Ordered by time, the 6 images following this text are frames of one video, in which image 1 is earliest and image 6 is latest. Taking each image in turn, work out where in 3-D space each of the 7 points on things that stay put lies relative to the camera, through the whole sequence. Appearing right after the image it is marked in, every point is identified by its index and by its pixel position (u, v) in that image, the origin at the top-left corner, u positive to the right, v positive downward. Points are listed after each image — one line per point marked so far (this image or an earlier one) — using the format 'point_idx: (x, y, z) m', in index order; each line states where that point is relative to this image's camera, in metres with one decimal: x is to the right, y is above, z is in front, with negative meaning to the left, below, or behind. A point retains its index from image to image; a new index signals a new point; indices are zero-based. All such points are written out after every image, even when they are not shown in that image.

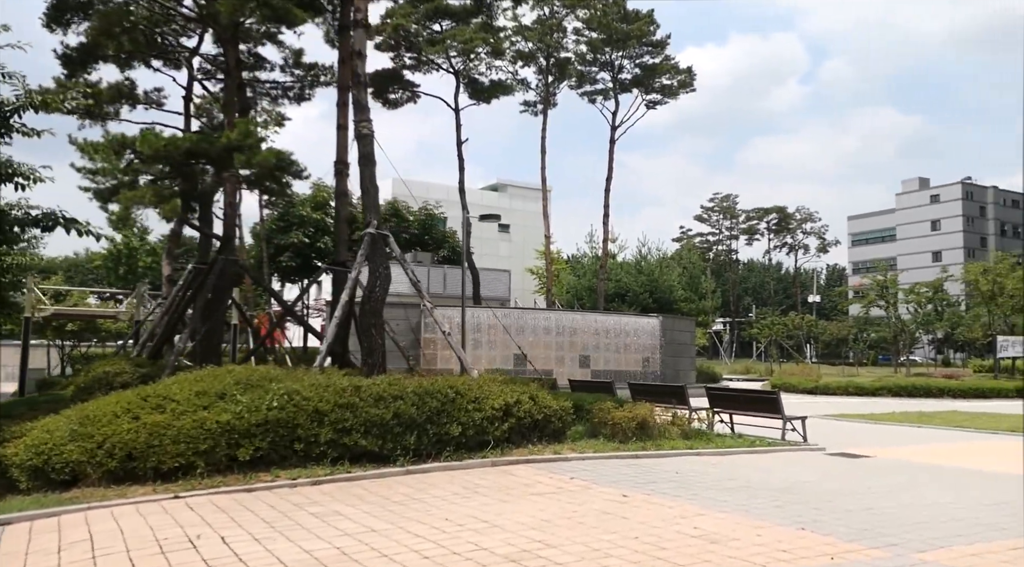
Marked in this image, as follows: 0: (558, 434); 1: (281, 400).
0: (+0.5, -1.8, +10.4) m
1: (-2.3, -1.2, +8.4) m
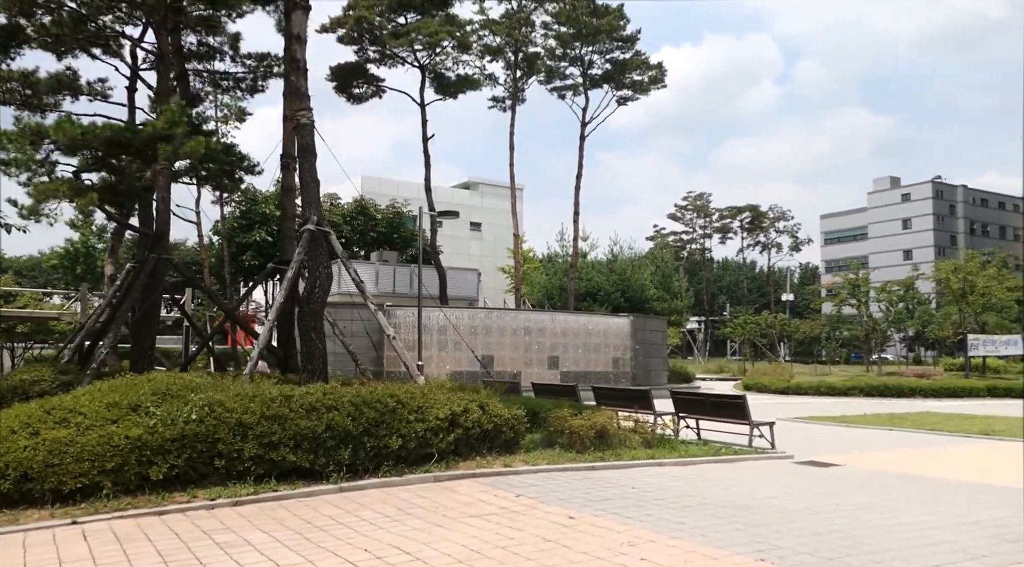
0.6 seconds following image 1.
0: (0.0, -1.8, +9.7) m
1: (-2.8, -1.2, +7.6) m
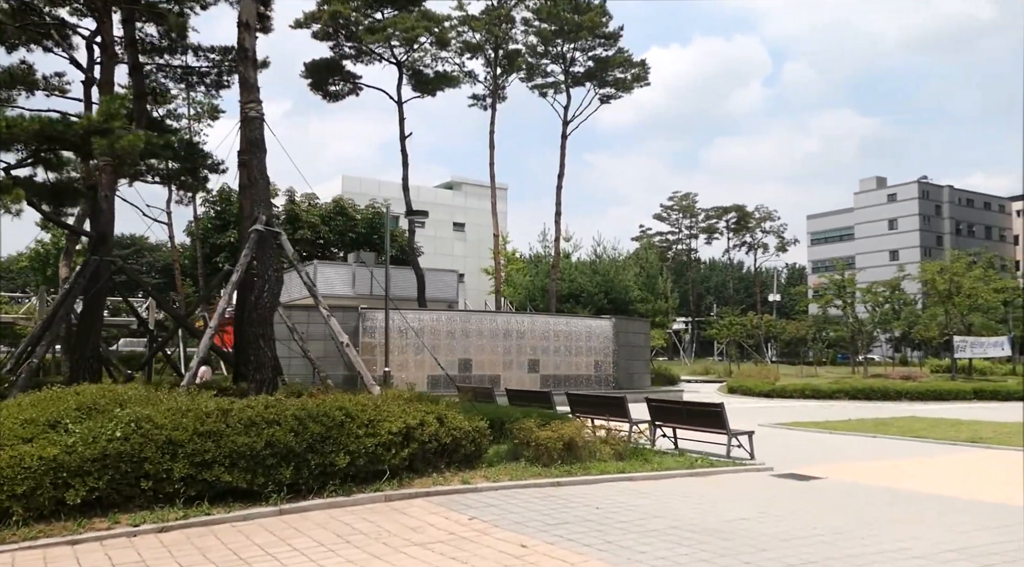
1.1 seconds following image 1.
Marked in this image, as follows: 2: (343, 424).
0: (-0.5, -1.9, +9.1) m
1: (-3.2, -1.2, +7.0) m
2: (-1.6, -1.3, +7.9) m
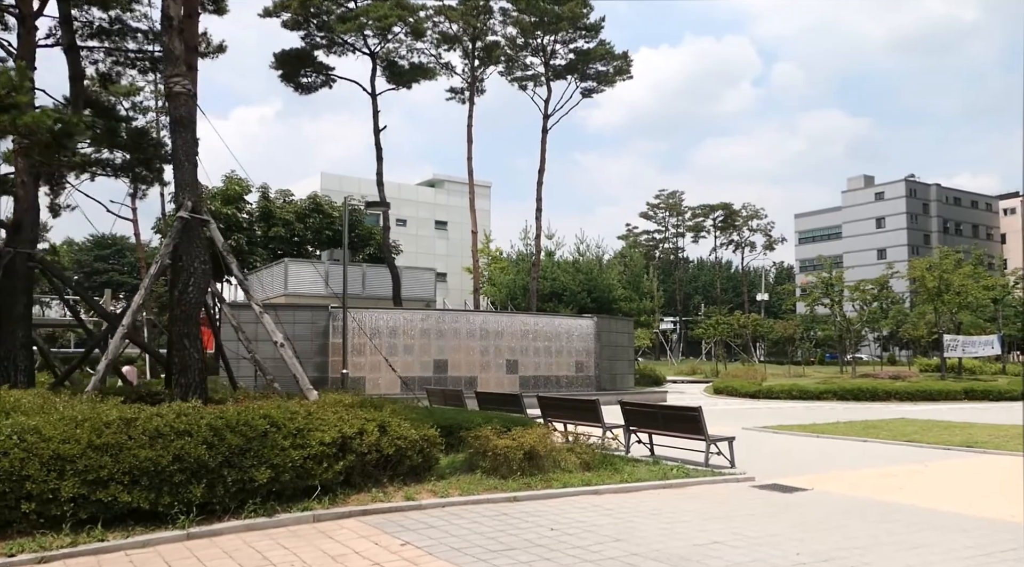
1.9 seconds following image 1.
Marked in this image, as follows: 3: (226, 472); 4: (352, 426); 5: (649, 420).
0: (-0.9, -1.8, +8.2) m
1: (-3.6, -1.1, +6.1) m
2: (-2.0, -1.3, +7.0) m
3: (-2.3, -1.5, +6.7) m
4: (-1.4, -1.3, +7.7) m
5: (+1.8, -1.8, +11.4) m
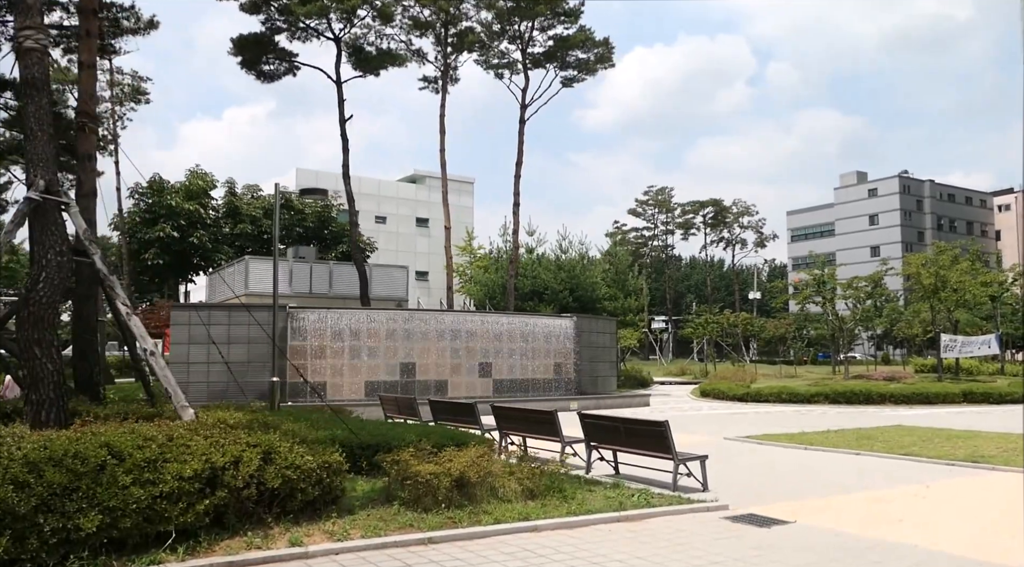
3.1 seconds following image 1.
0: (-1.6, -1.8, +6.8) m
1: (-4.3, -1.1, +4.6) m
2: (-2.7, -1.2, +5.6) m
3: (-2.9, -1.5, +5.2) m
4: (-2.1, -1.3, +6.2) m
5: (+1.2, -1.8, +9.9) m
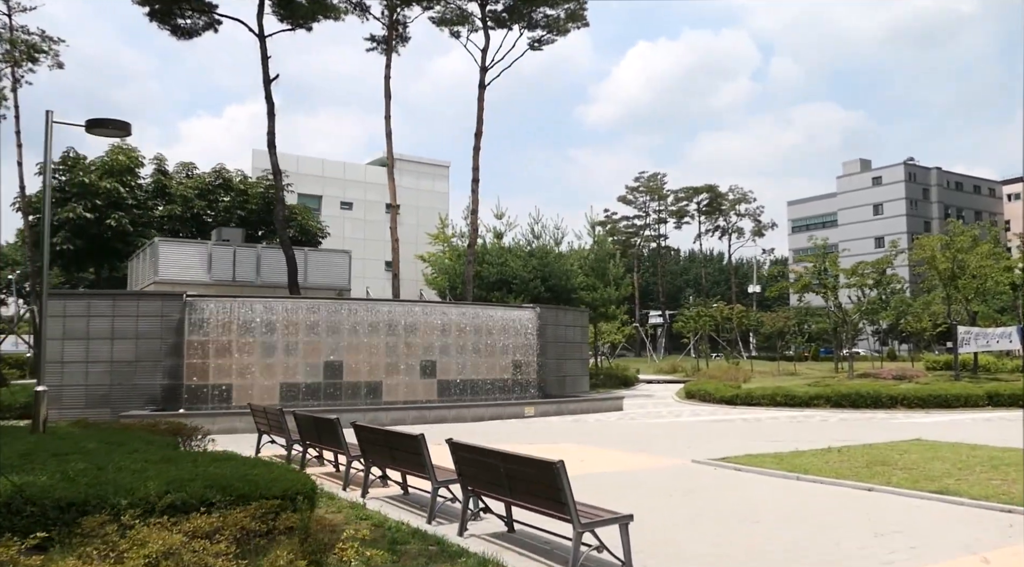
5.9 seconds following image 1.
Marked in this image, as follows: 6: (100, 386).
0: (-2.9, -1.5, +3.2) m
1: (-5.6, -0.8, +1.1) m
2: (-4.0, -0.9, +2.0) m
3: (-4.3, -1.2, +1.7) m
4: (-3.4, -1.0, +2.7) m
5: (-0.2, -1.5, +6.4) m
6: (-8.5, -2.1, +17.5) m
